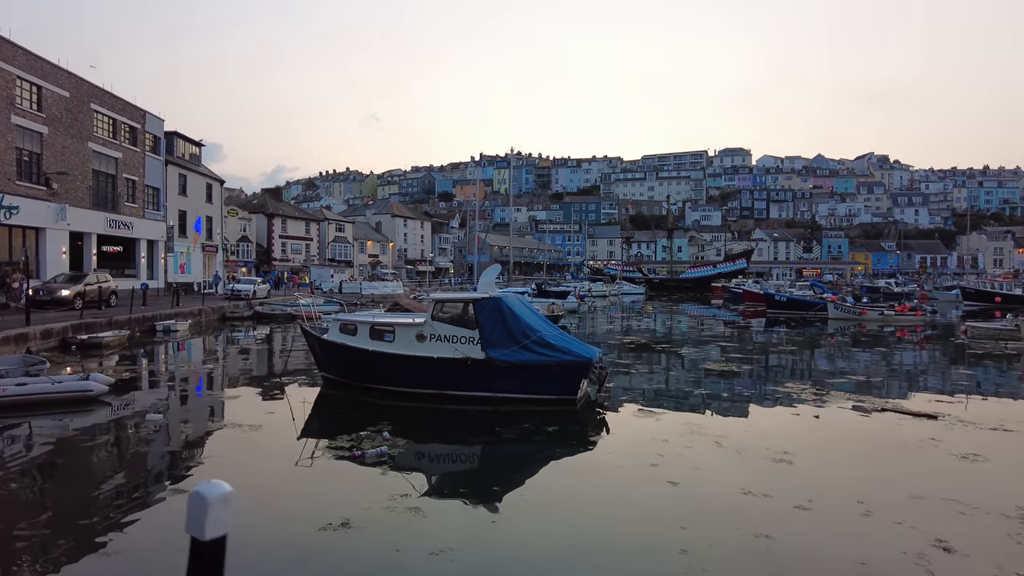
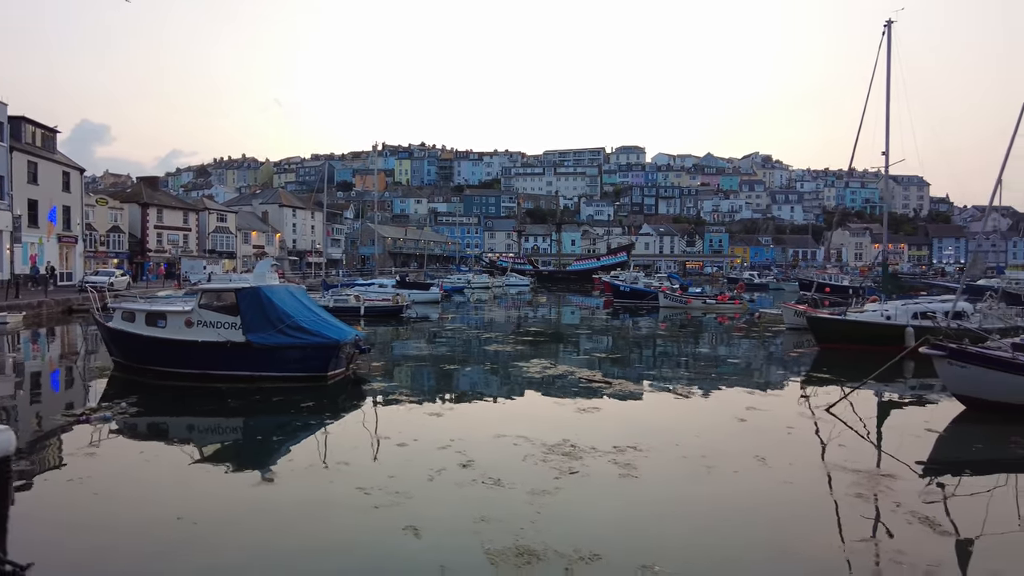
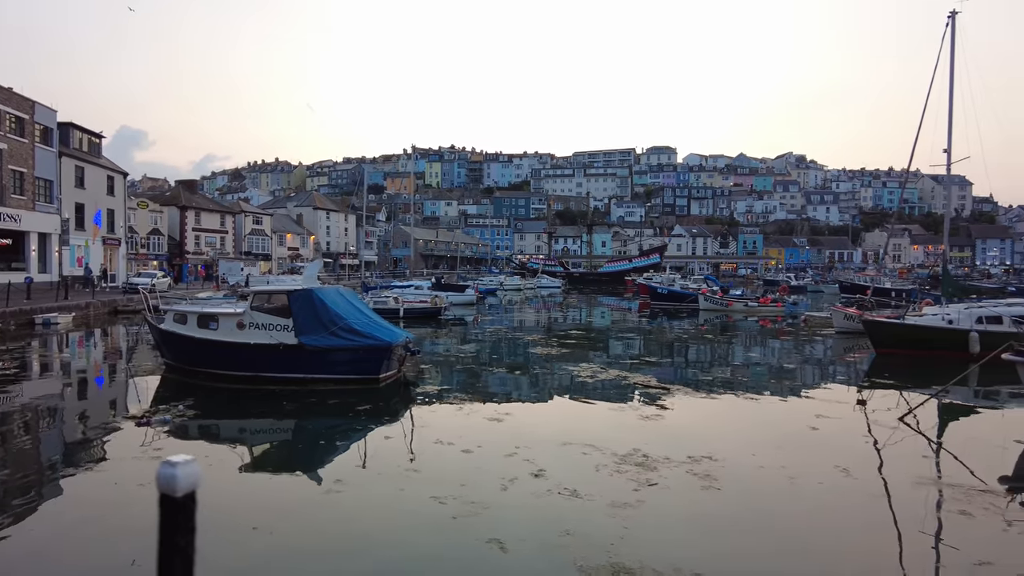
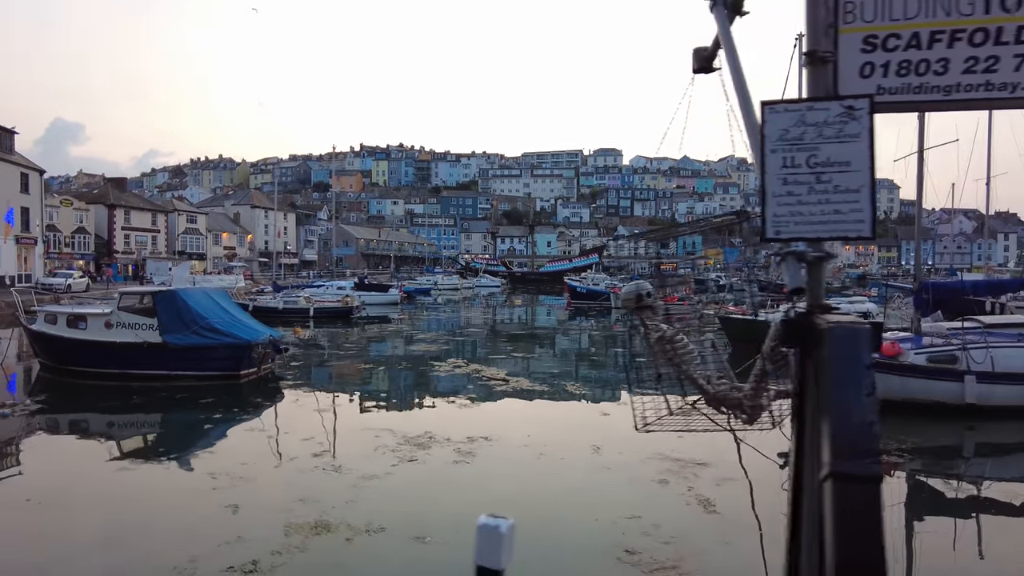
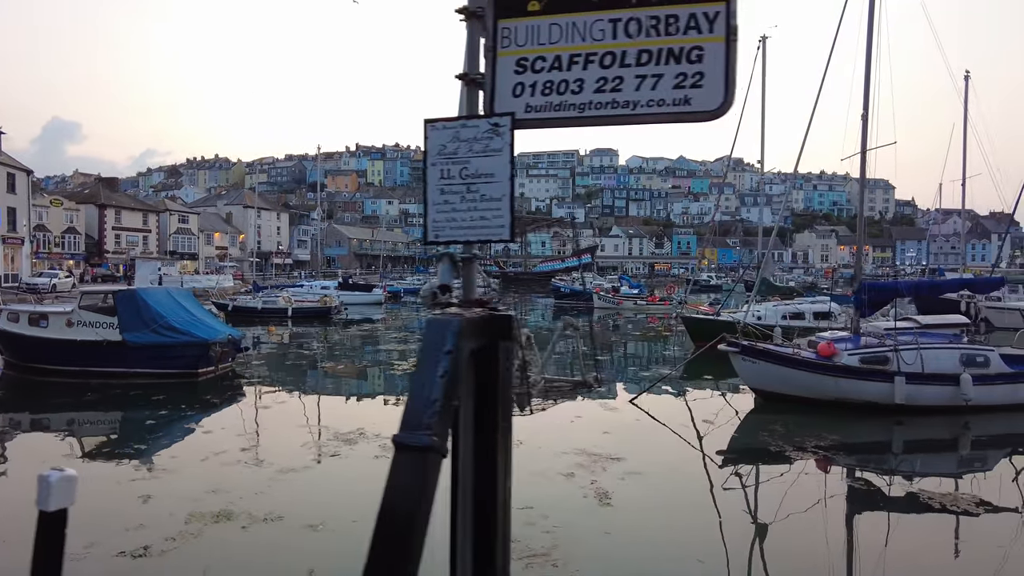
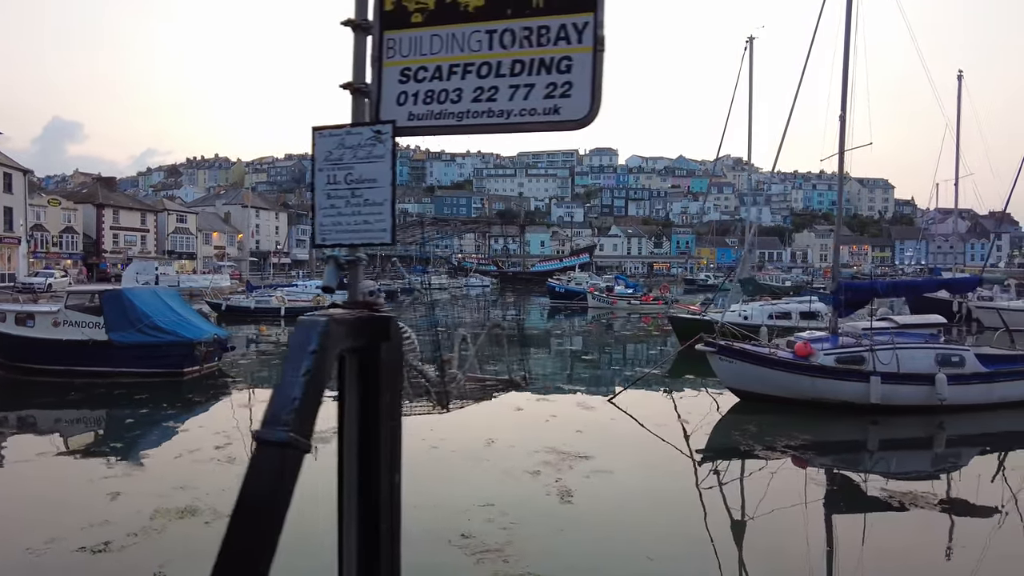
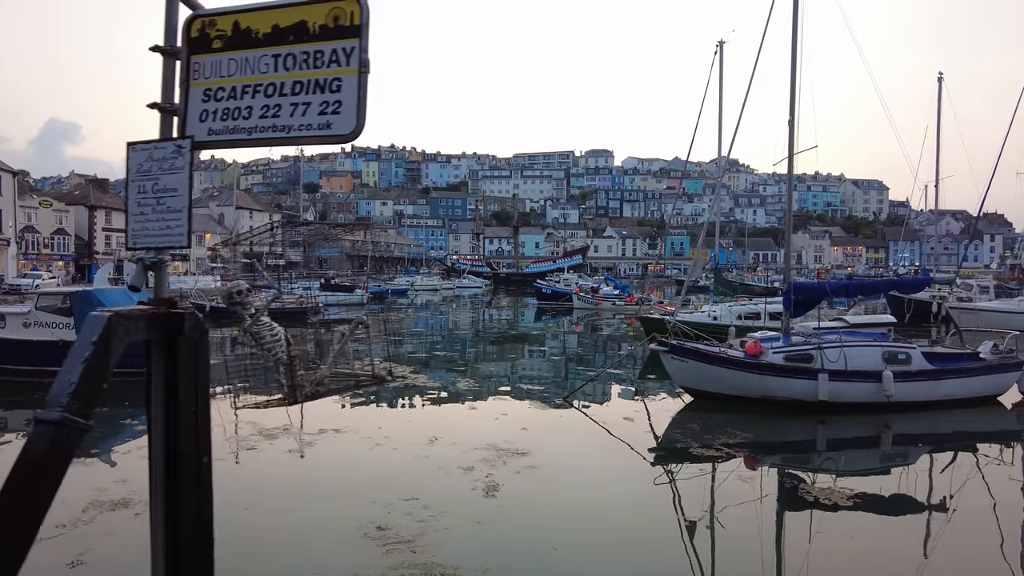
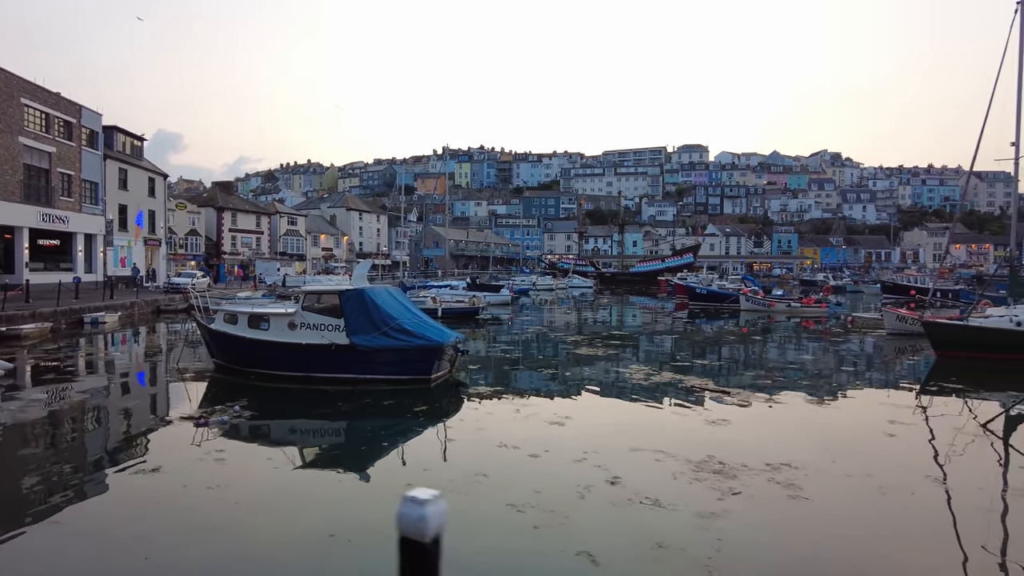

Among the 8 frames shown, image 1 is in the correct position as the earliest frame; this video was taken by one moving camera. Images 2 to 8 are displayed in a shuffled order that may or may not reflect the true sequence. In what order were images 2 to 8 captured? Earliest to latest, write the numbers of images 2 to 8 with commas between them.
8, 3, 2, 4, 5, 6, 7
